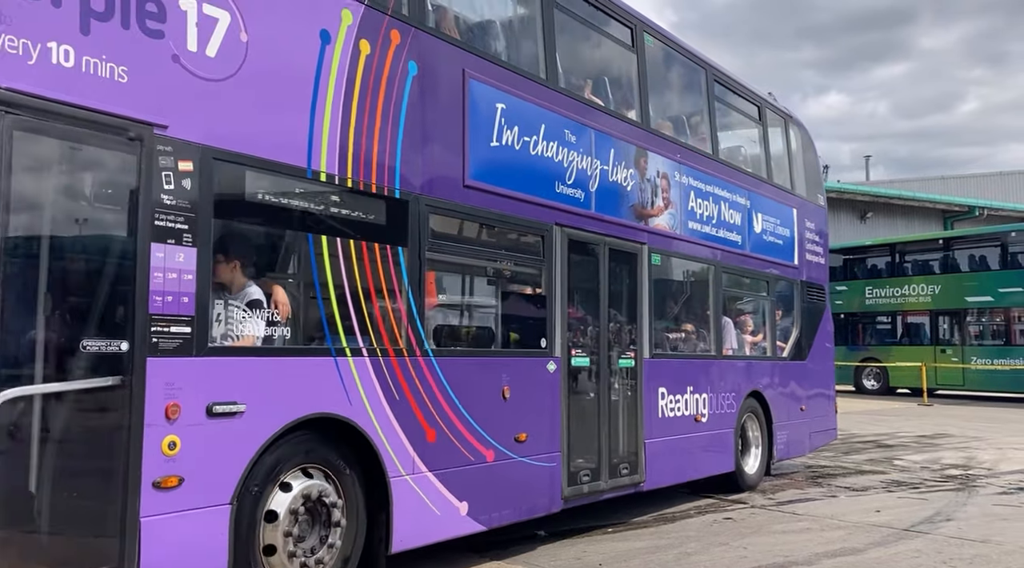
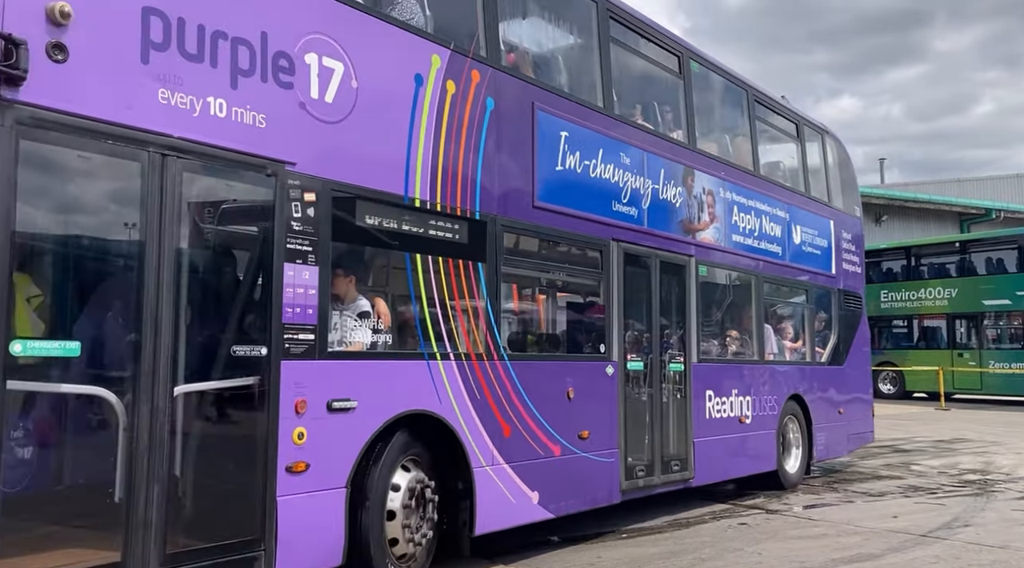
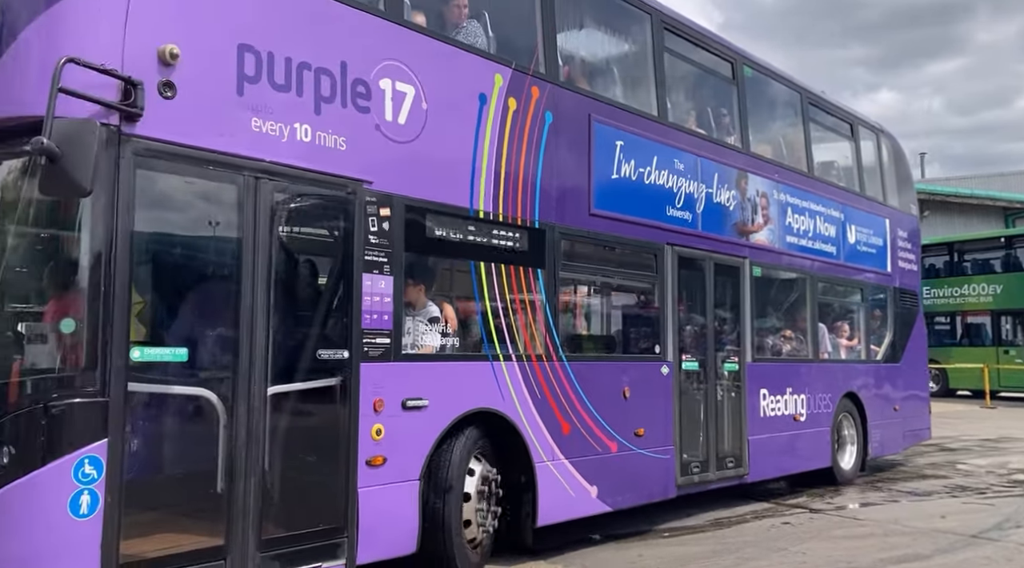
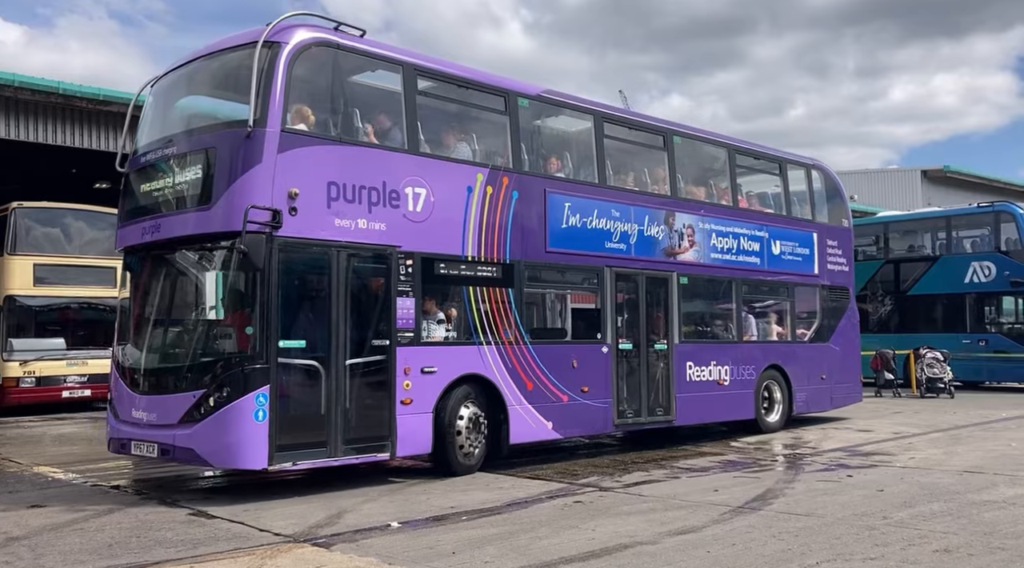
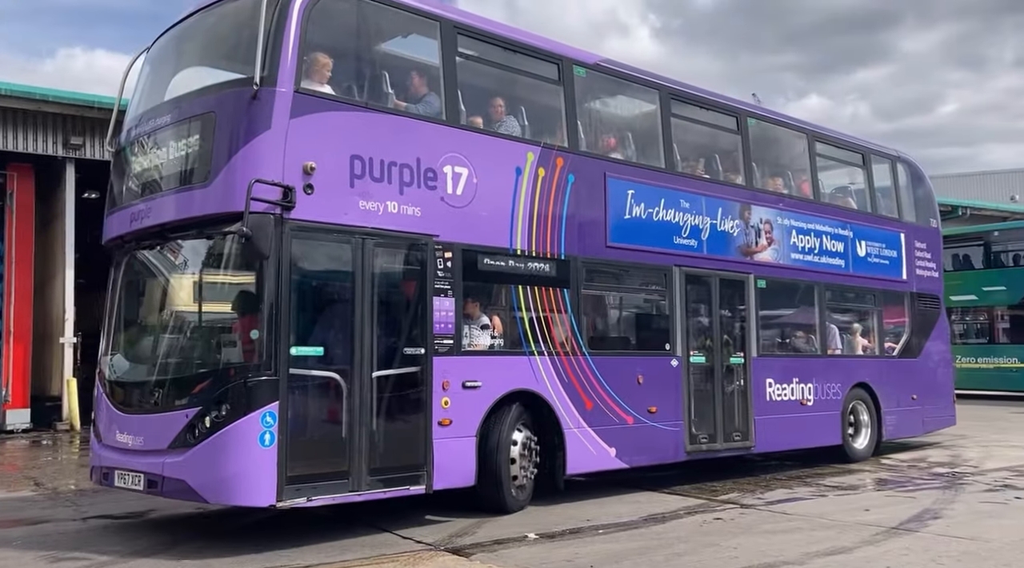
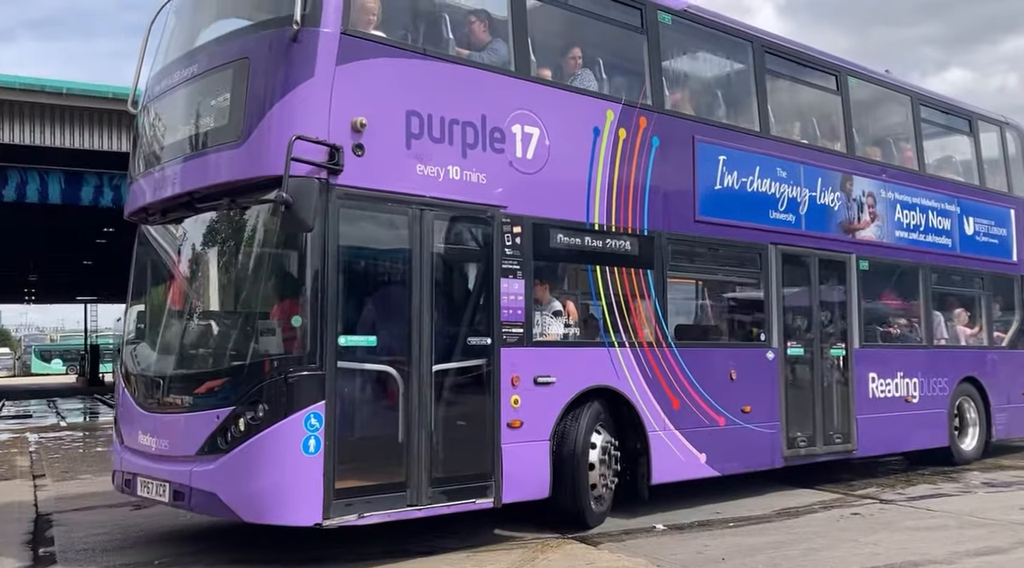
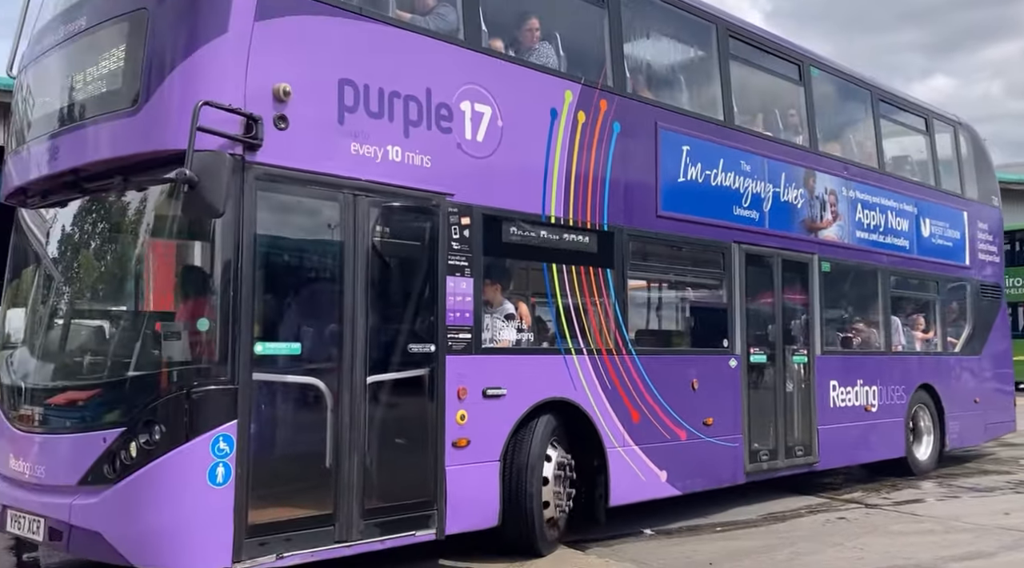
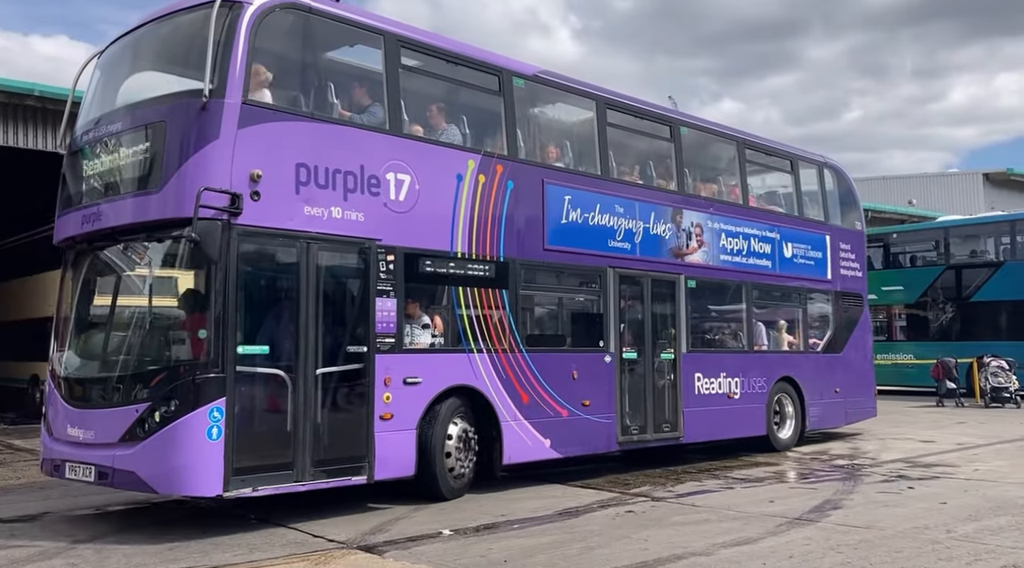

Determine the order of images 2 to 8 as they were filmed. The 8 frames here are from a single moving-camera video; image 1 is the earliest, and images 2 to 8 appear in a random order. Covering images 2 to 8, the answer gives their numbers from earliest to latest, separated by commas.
2, 3, 7, 6, 5, 8, 4
